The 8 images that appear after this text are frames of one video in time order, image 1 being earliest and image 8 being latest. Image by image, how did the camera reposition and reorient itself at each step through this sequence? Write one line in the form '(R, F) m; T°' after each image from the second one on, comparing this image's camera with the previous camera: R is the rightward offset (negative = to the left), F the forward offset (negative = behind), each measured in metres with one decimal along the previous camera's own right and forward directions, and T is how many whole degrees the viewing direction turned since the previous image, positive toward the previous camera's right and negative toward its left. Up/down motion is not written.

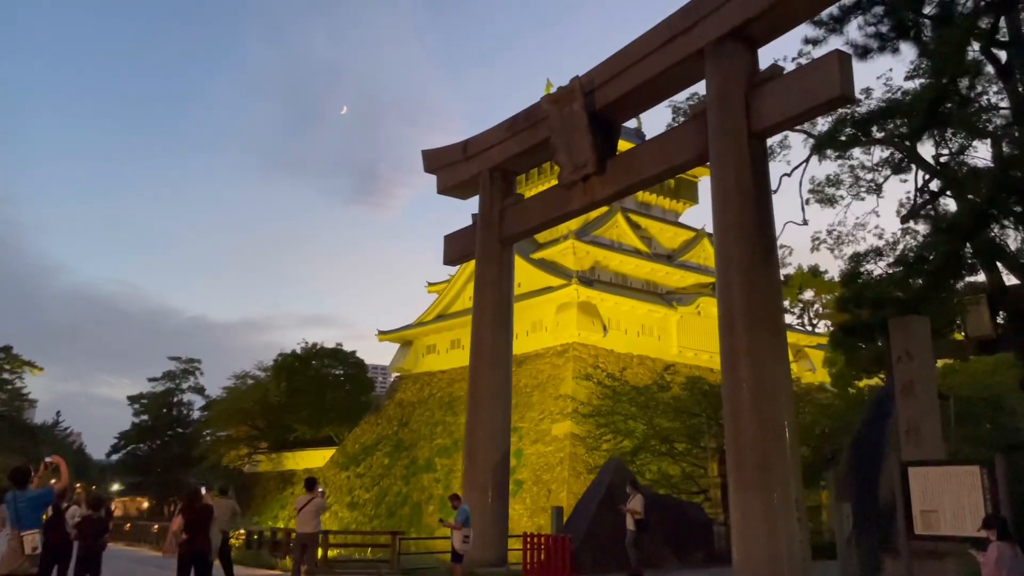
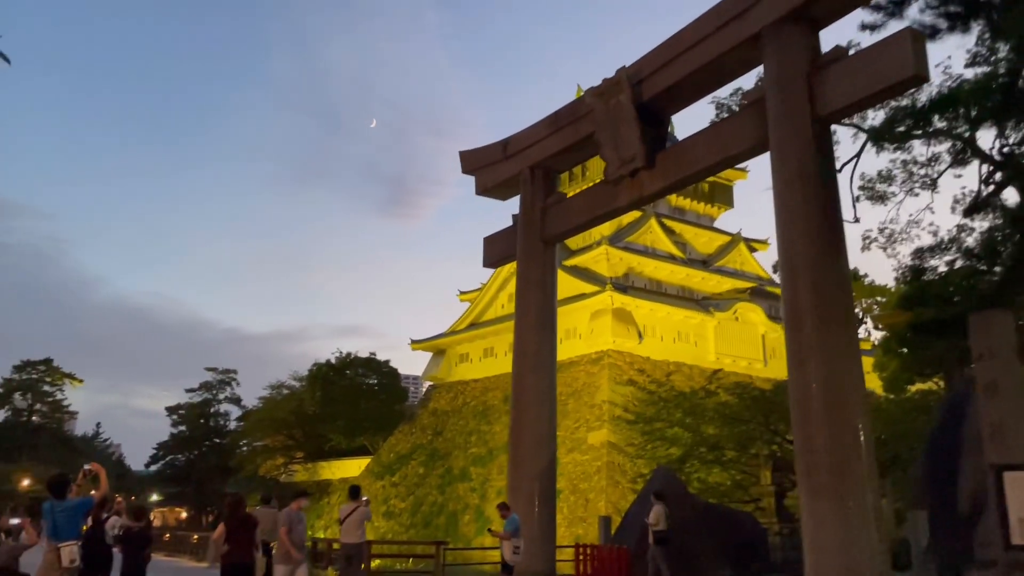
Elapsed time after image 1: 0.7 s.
(-0.2, +0.4) m; -2°
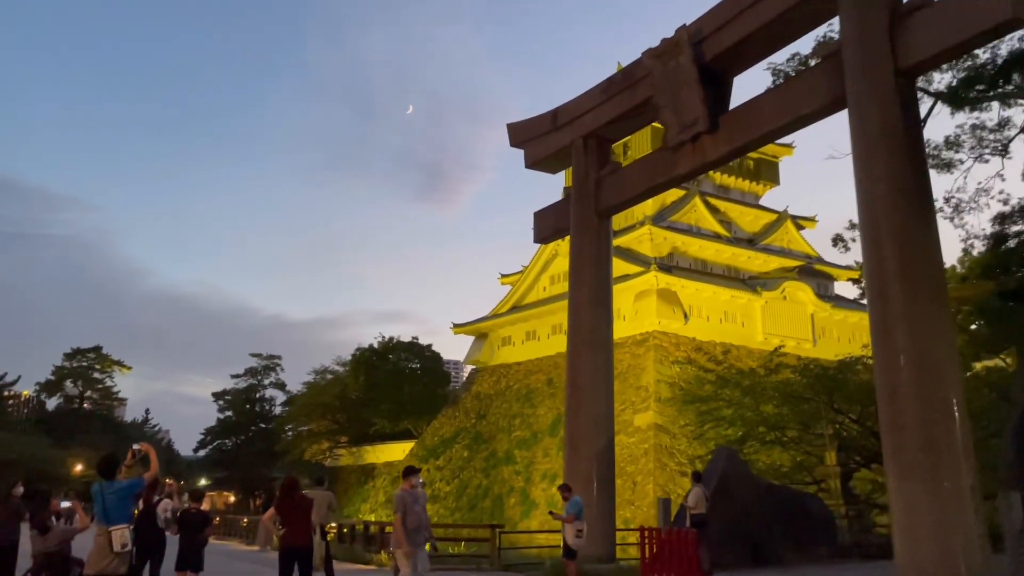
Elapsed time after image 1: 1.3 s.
(-0.2, +0.4) m; -3°
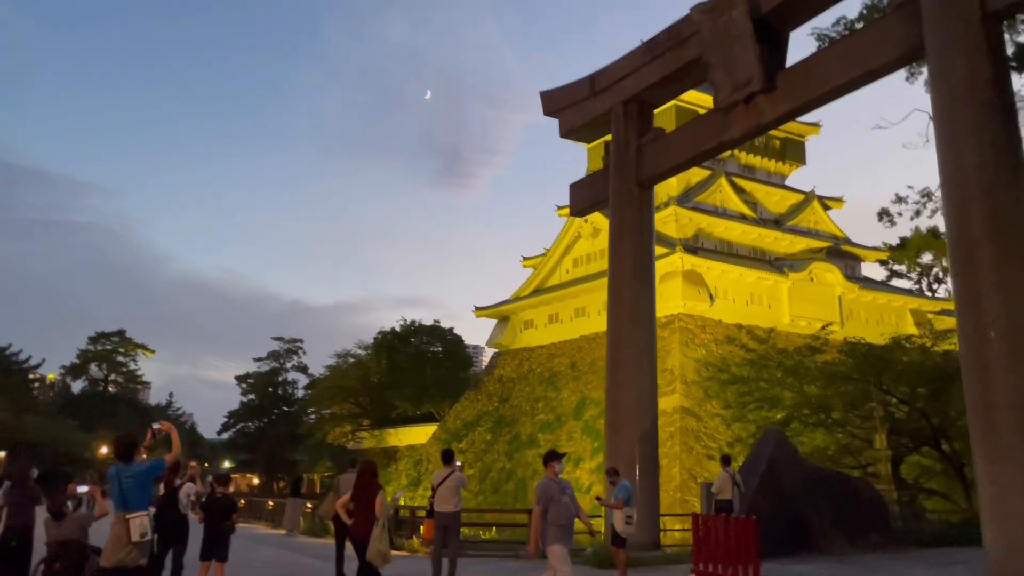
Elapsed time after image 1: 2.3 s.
(-0.3, +0.5) m; -1°
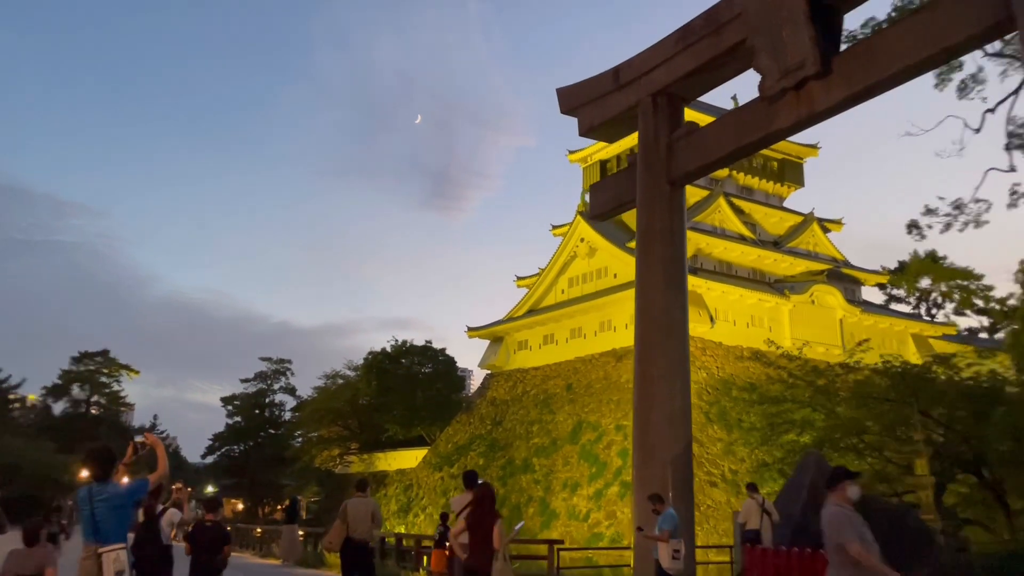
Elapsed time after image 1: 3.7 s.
(-0.4, +0.9) m; +1°
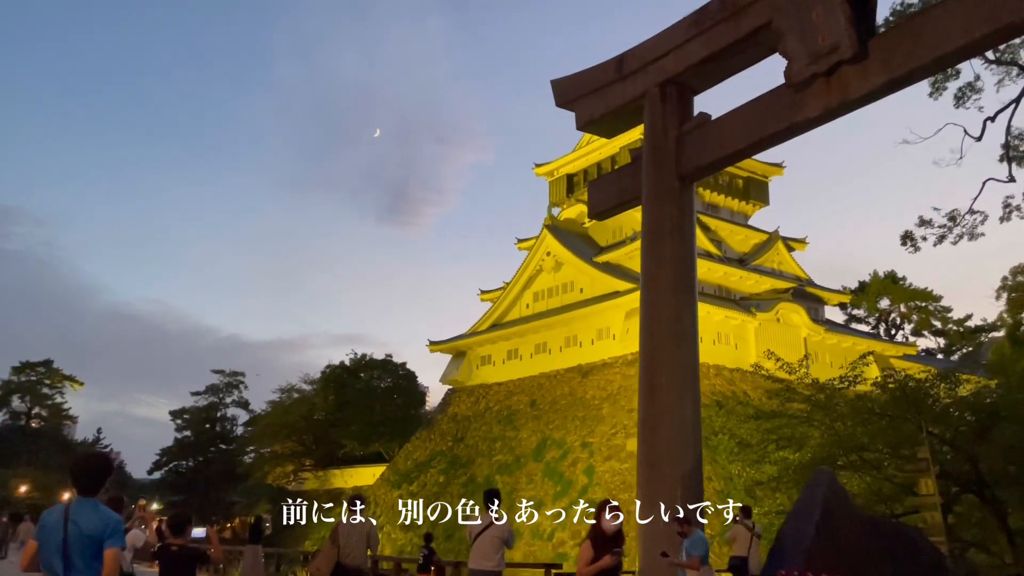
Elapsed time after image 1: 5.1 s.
(-0.5, +0.9) m; +3°
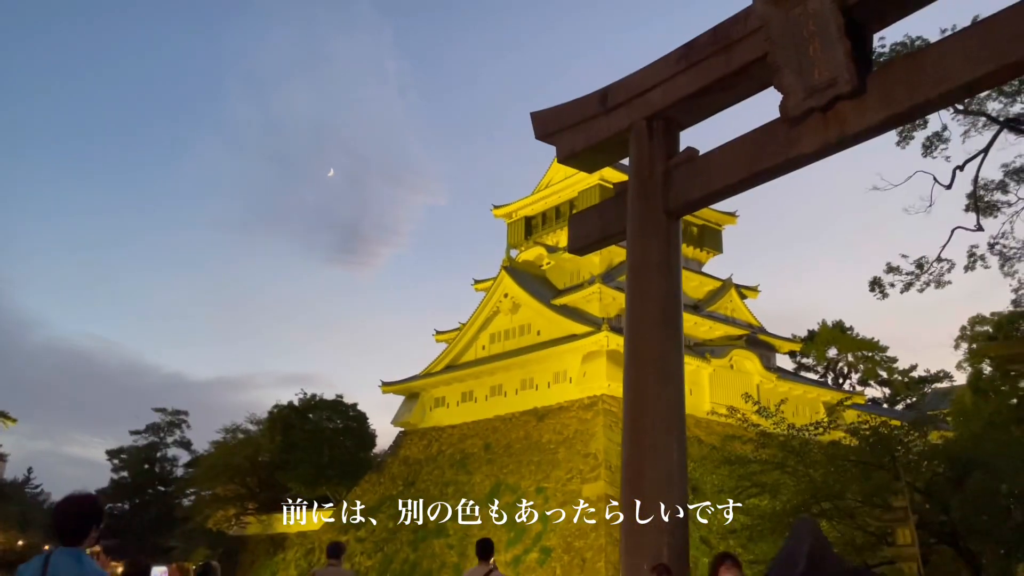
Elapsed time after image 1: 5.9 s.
(-0.3, +0.4) m; +4°
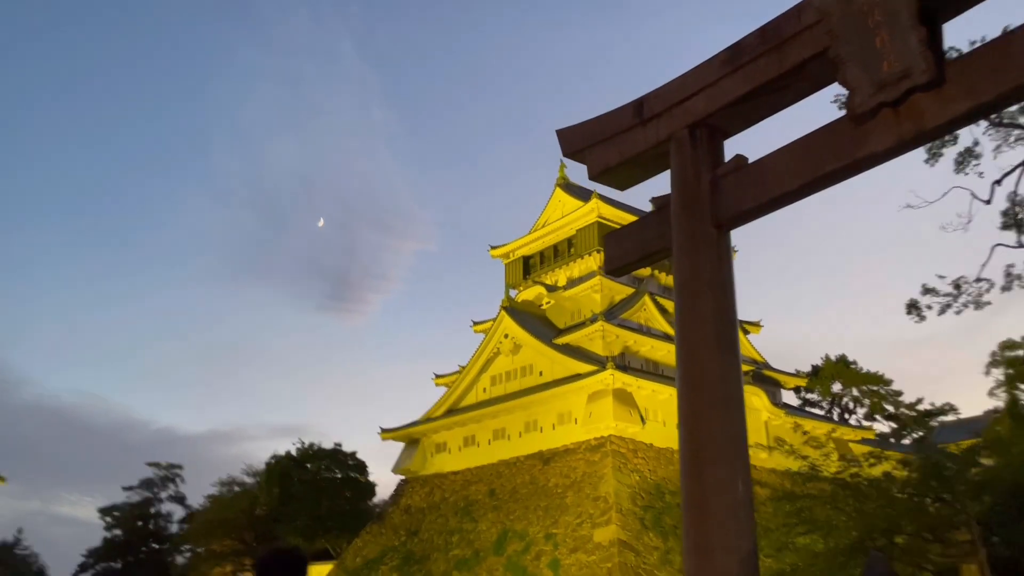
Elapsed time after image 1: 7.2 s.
(-0.5, +0.7) m; +1°
